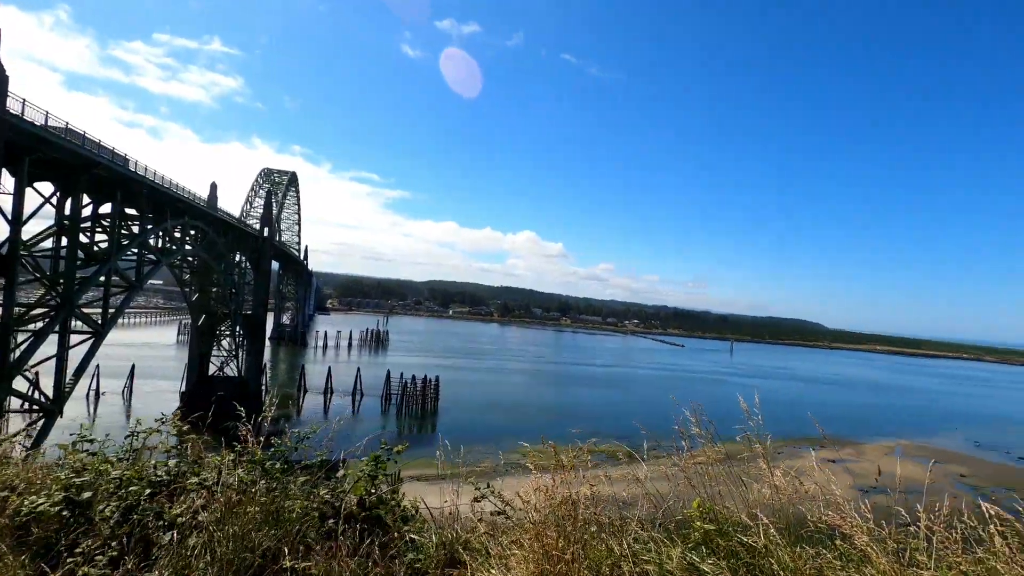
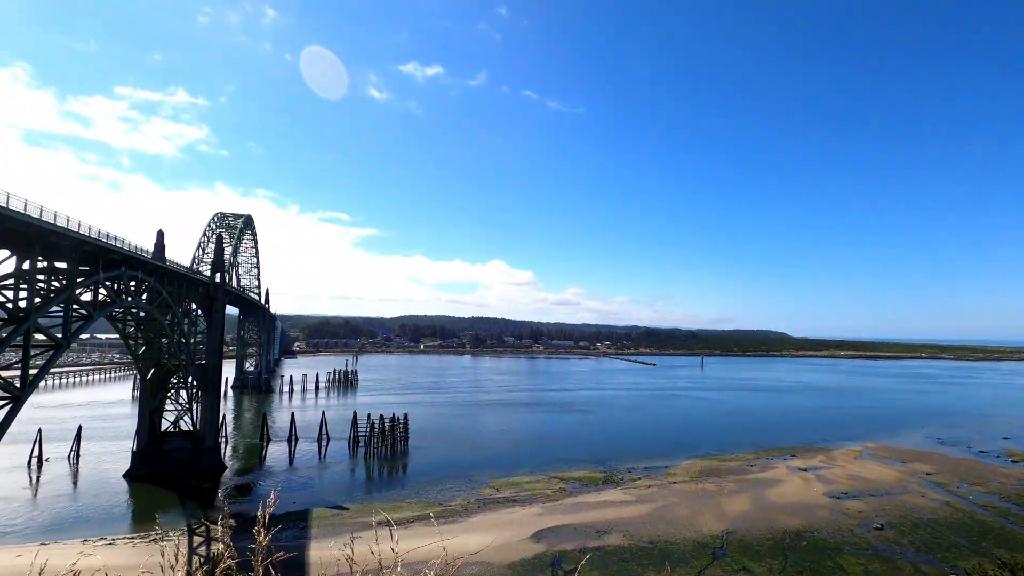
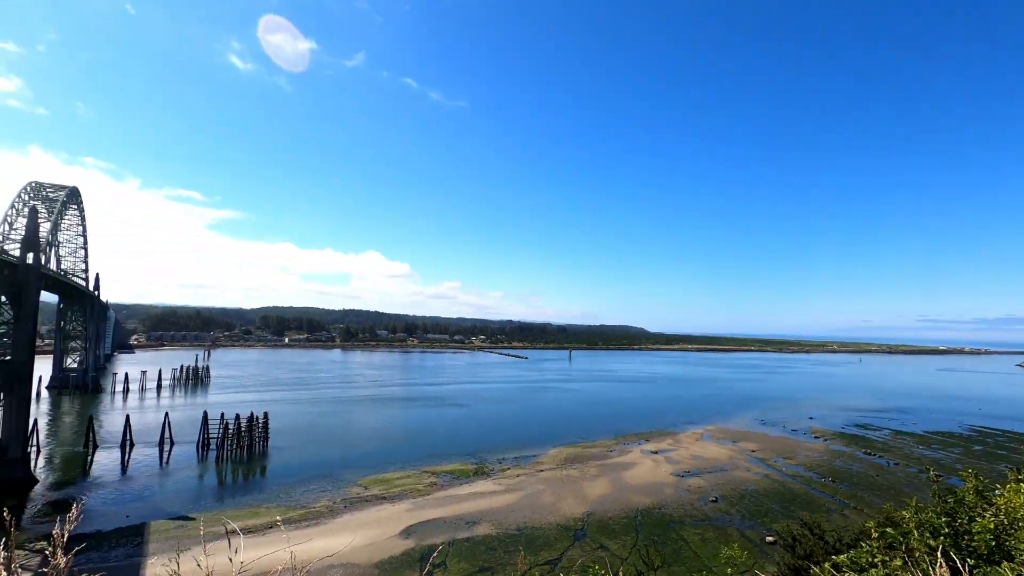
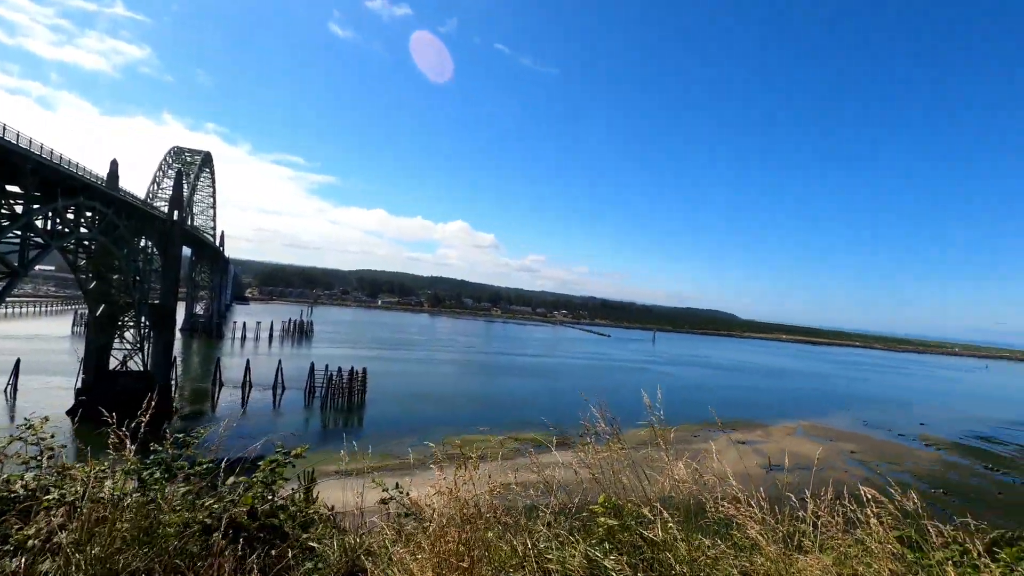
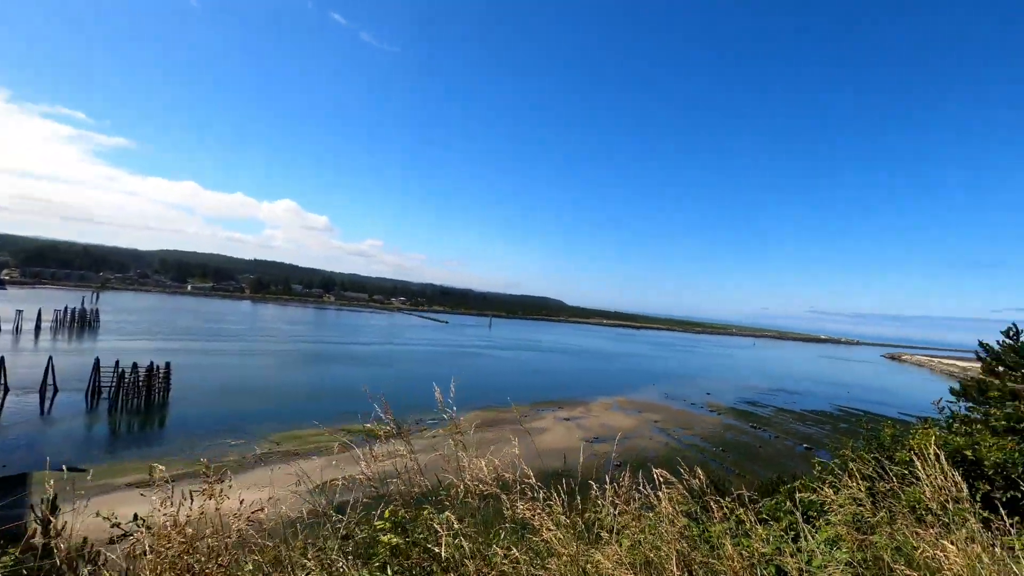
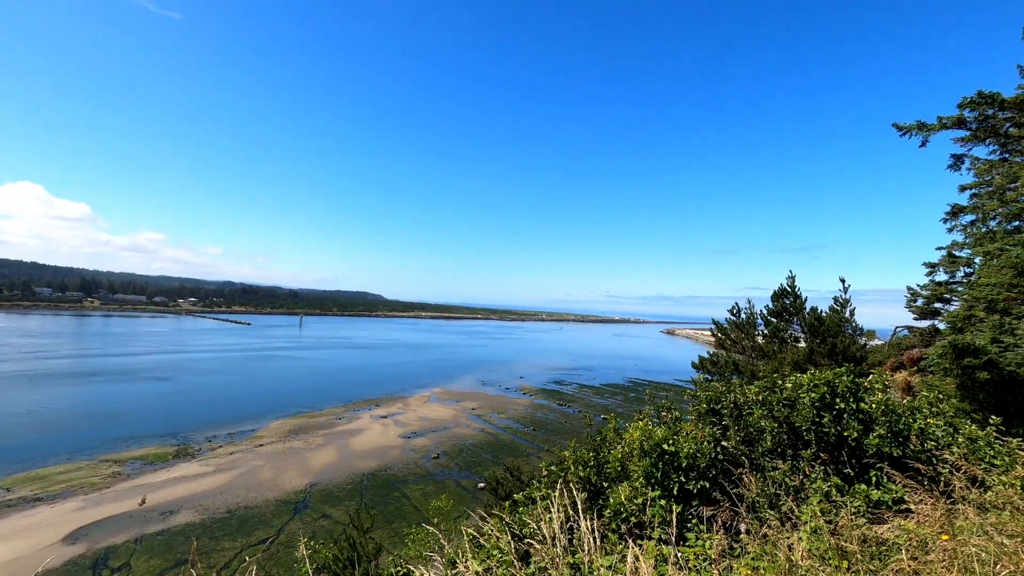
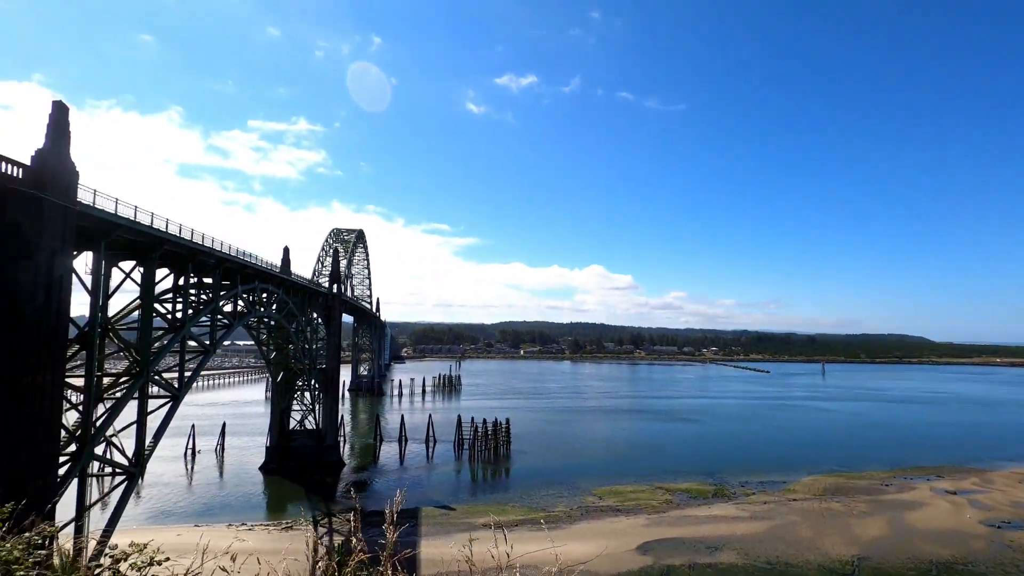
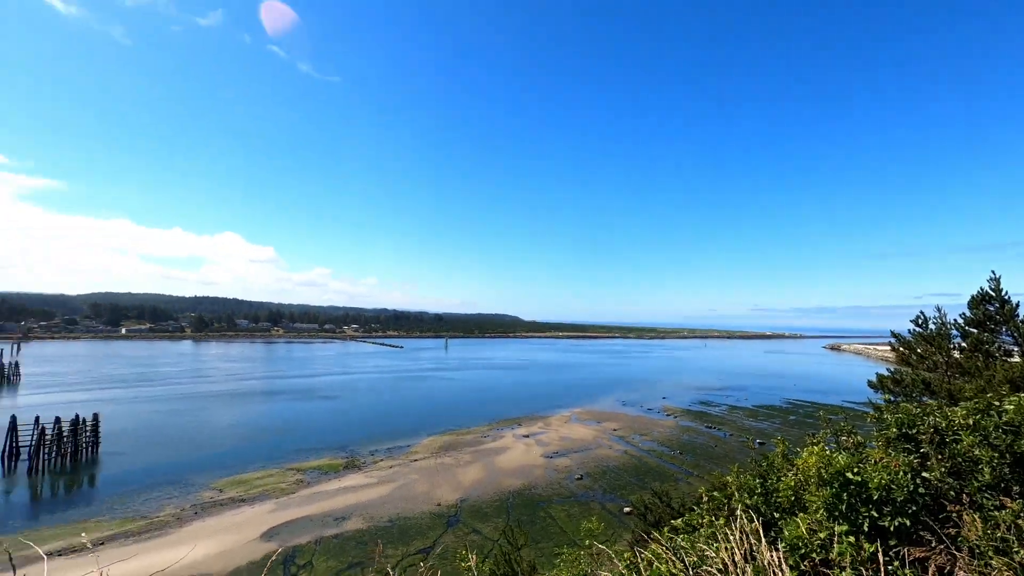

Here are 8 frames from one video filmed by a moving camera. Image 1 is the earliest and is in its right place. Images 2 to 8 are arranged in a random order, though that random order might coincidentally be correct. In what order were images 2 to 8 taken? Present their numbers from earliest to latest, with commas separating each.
4, 5, 6, 8, 3, 2, 7
